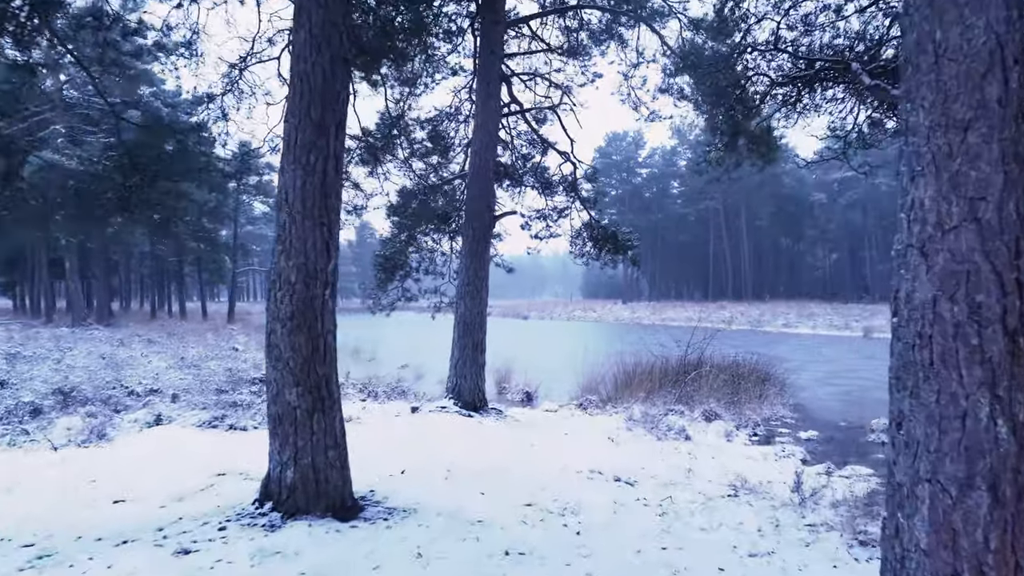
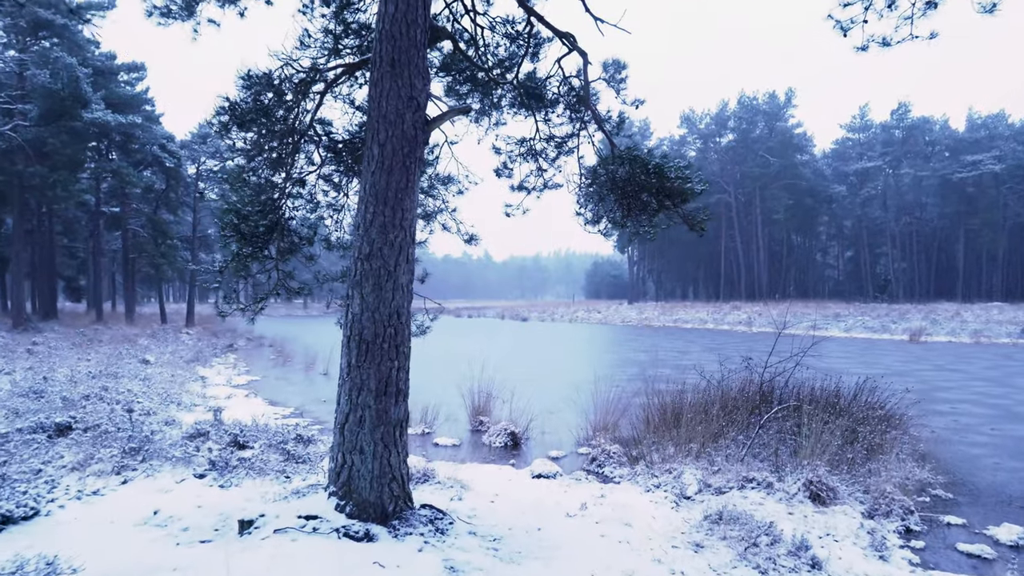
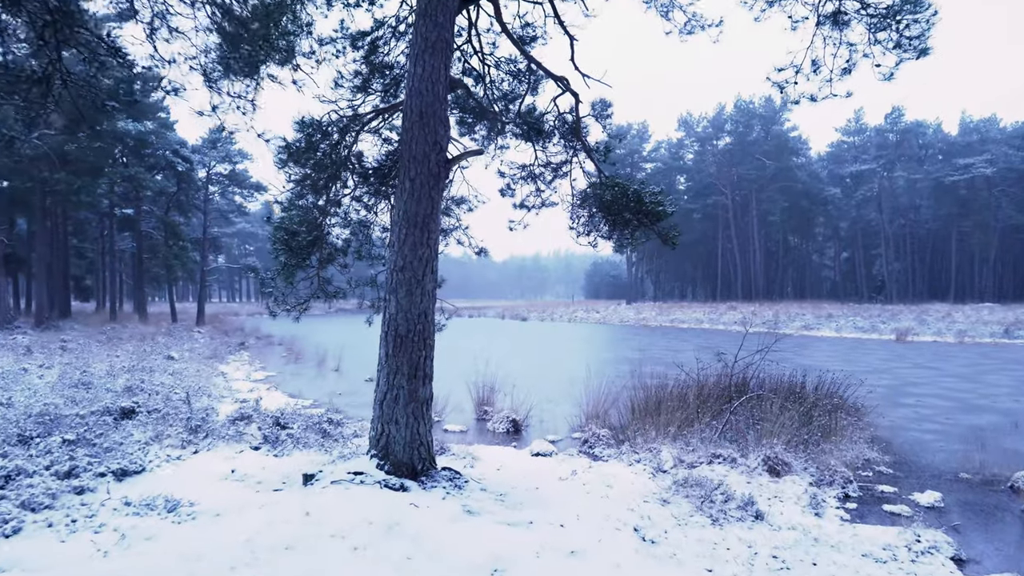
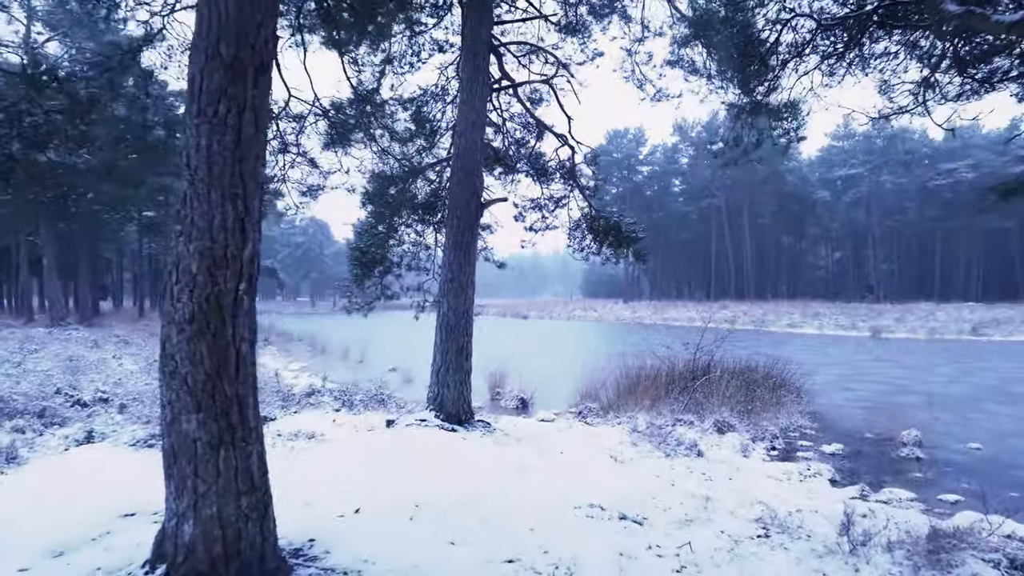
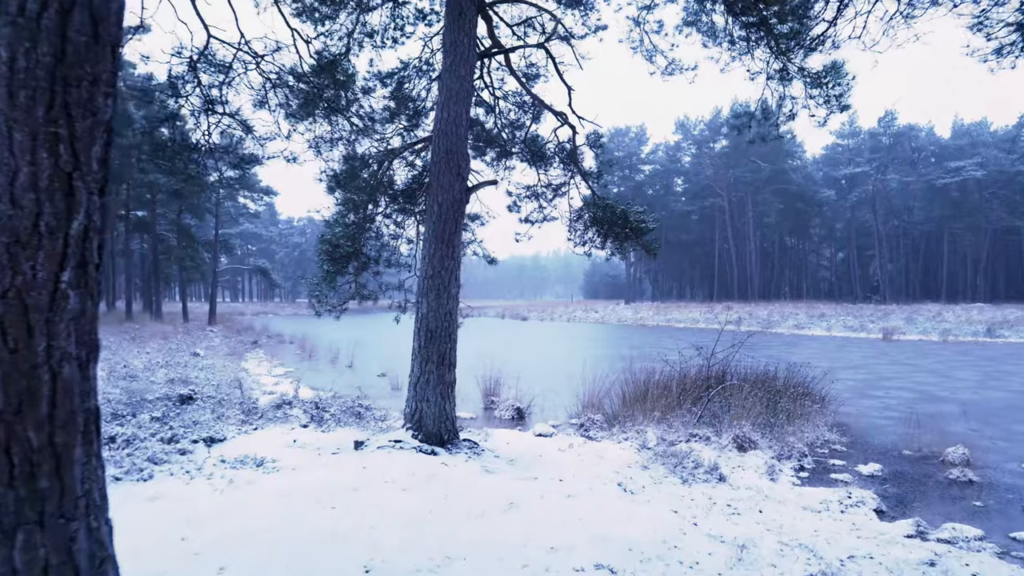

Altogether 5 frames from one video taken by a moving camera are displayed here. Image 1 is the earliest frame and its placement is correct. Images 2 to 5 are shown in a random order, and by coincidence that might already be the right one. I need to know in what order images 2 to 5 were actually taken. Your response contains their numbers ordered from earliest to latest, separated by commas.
4, 5, 3, 2
